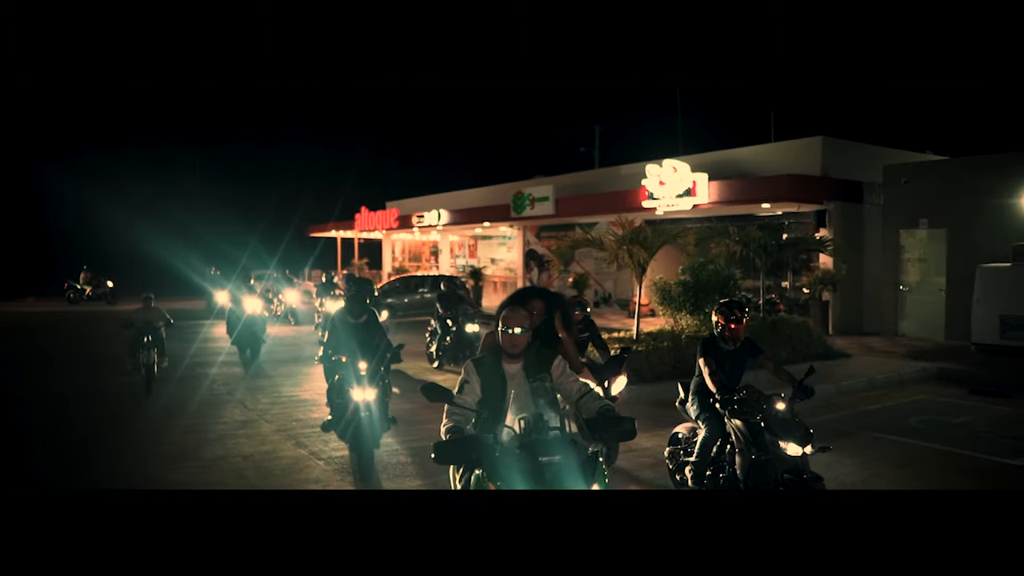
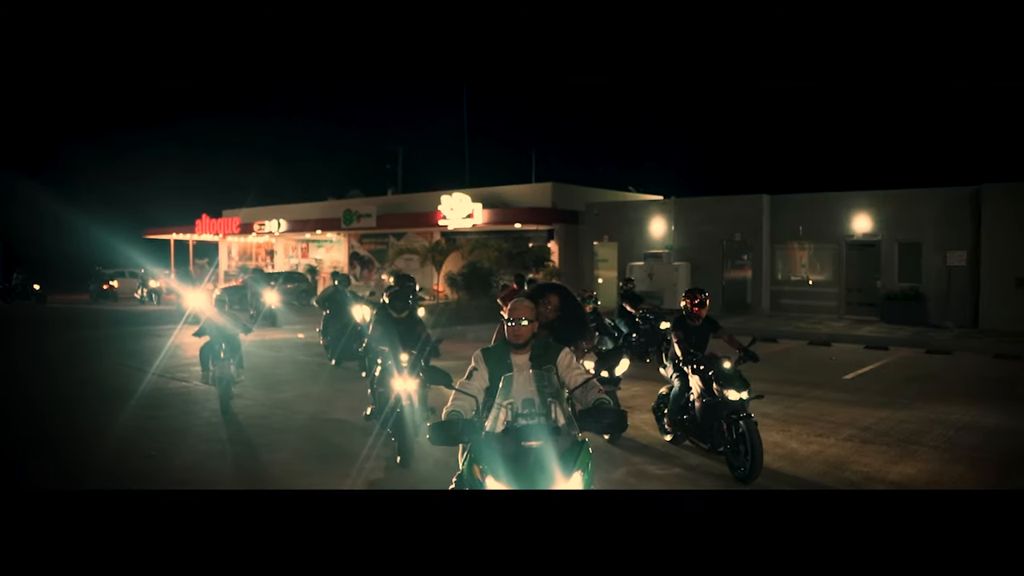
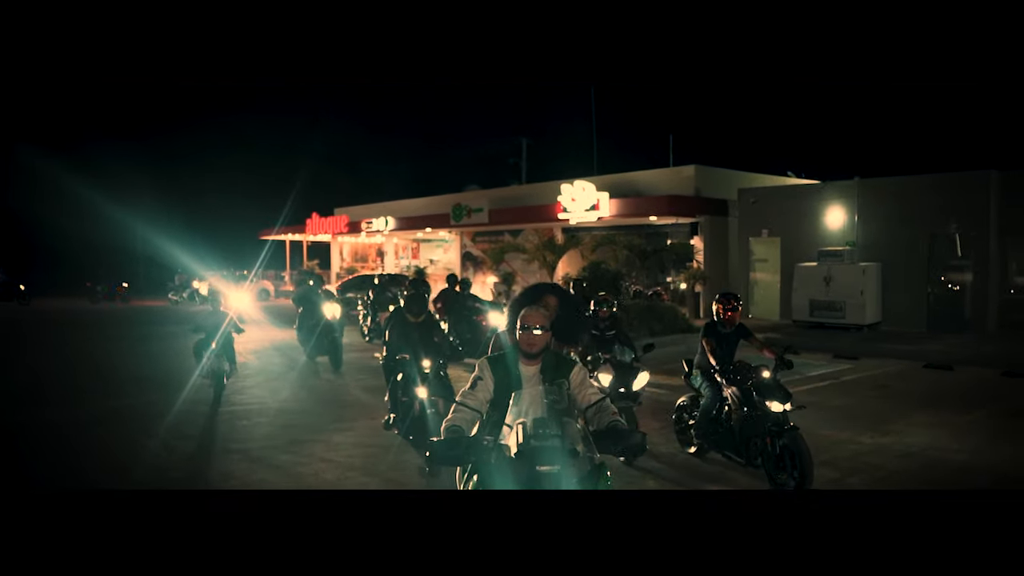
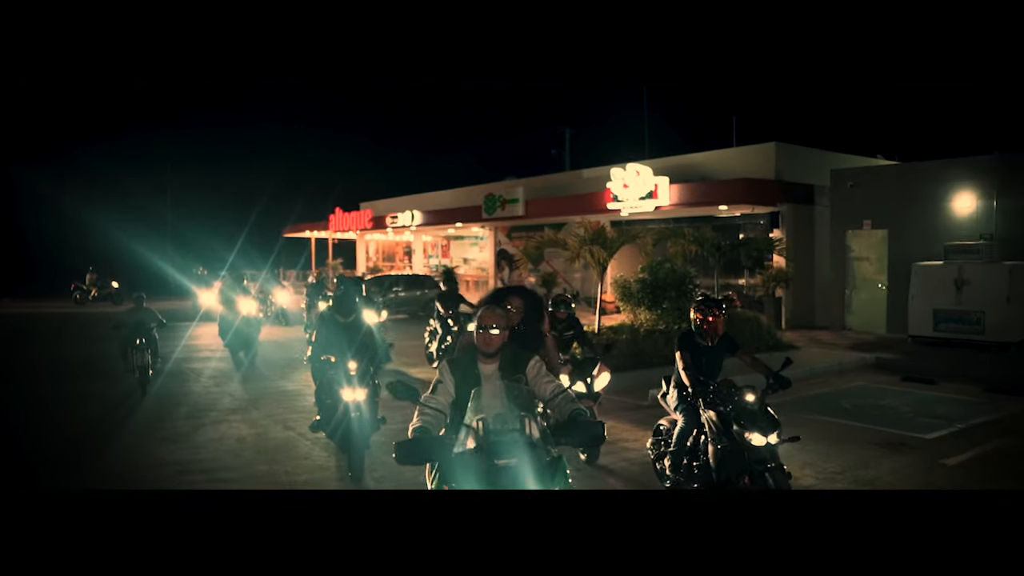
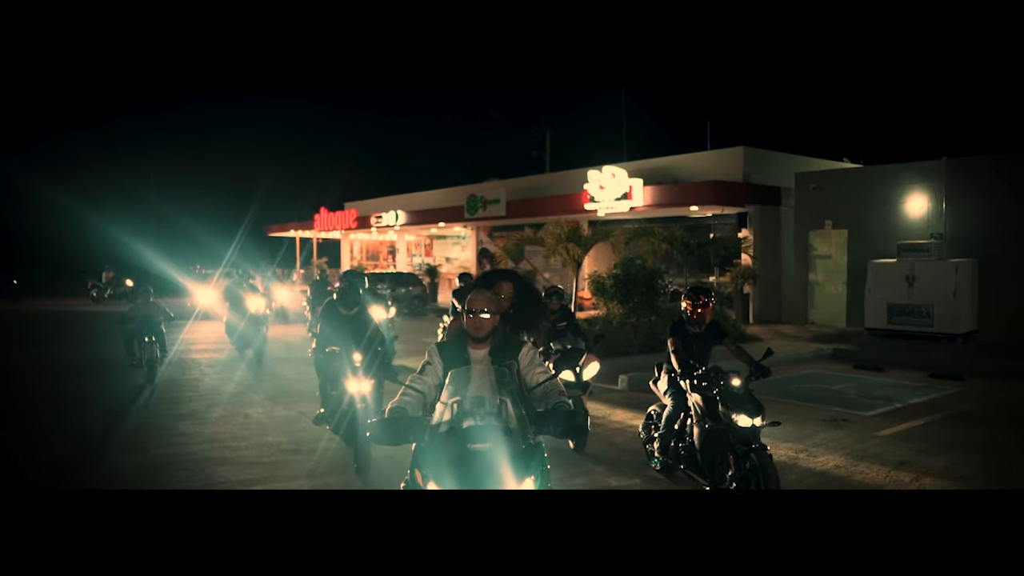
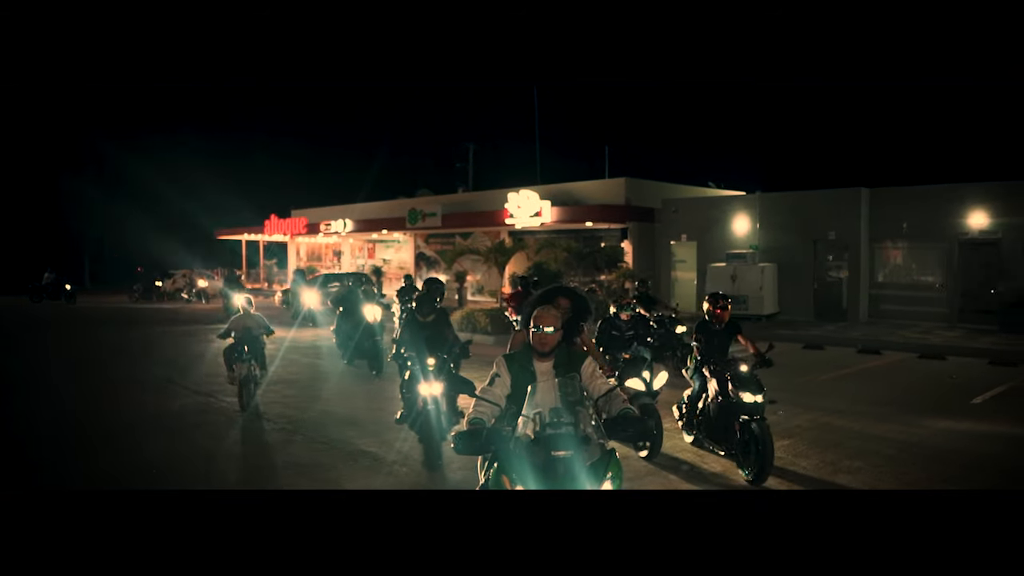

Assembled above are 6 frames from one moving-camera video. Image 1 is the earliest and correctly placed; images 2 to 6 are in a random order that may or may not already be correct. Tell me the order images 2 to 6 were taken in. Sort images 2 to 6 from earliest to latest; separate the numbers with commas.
4, 5, 3, 6, 2
